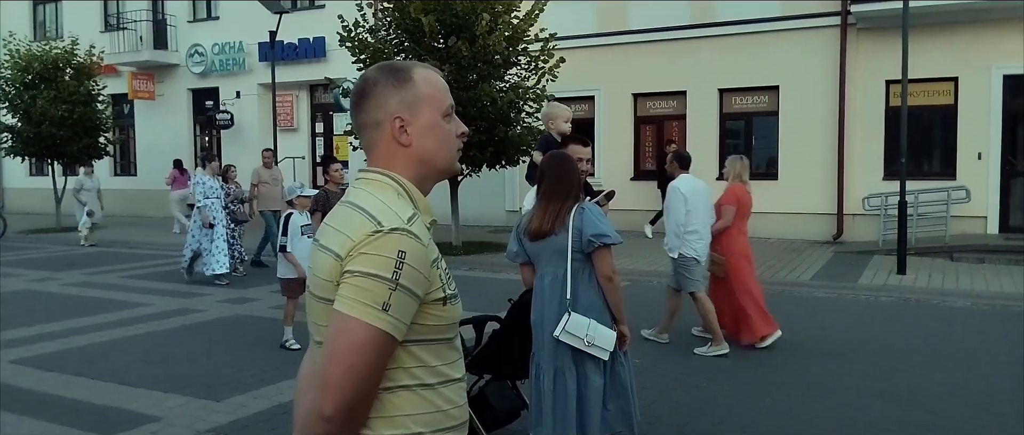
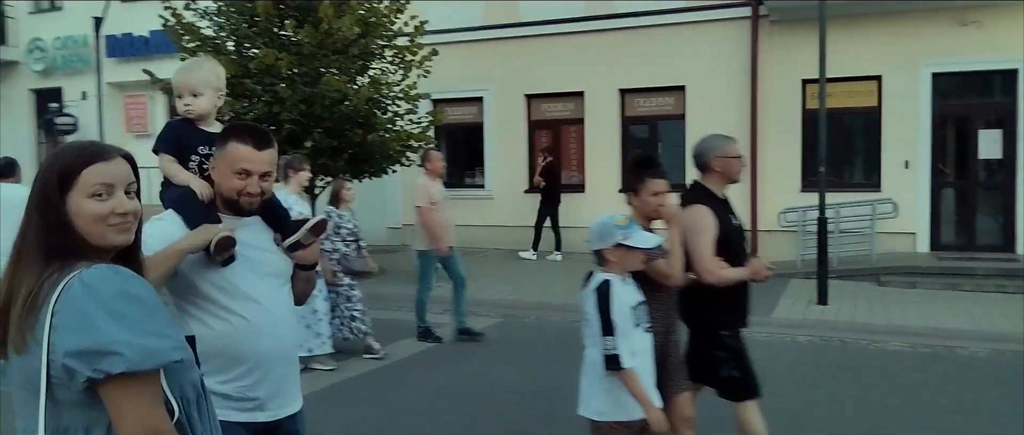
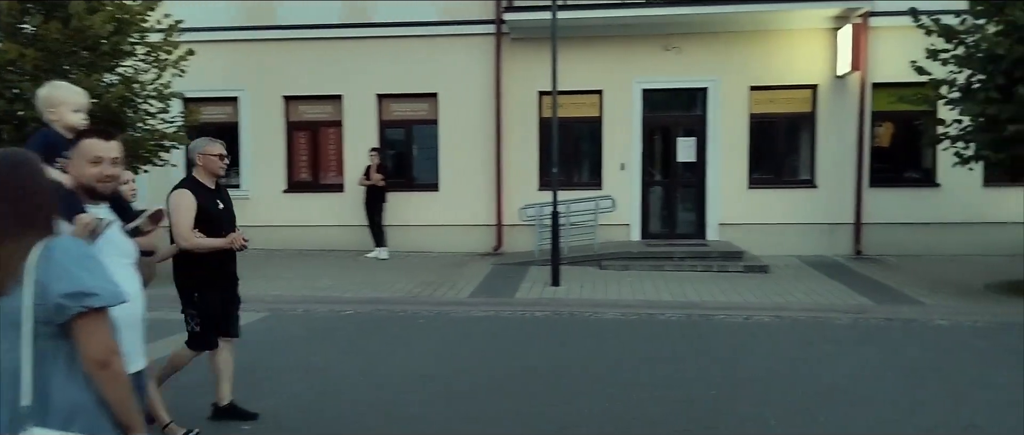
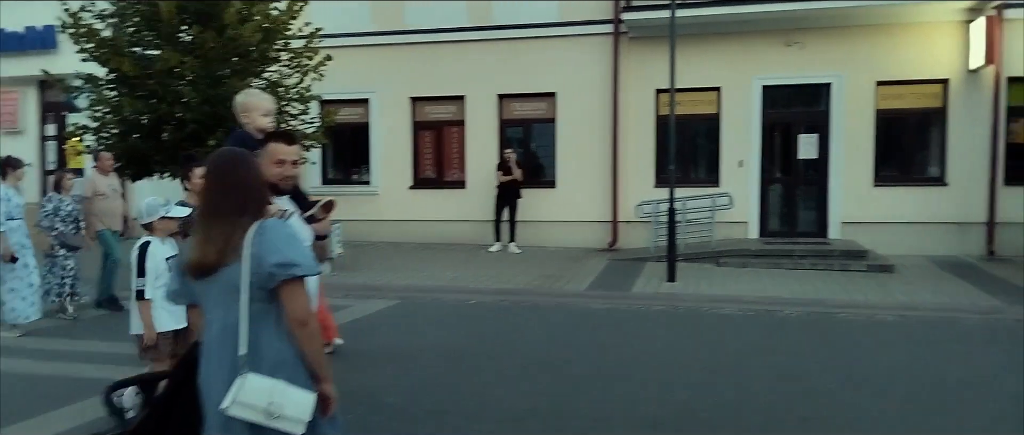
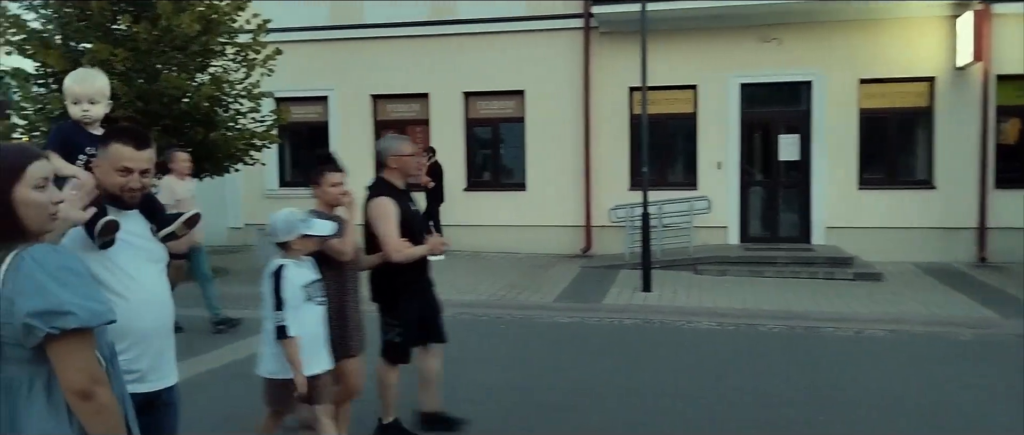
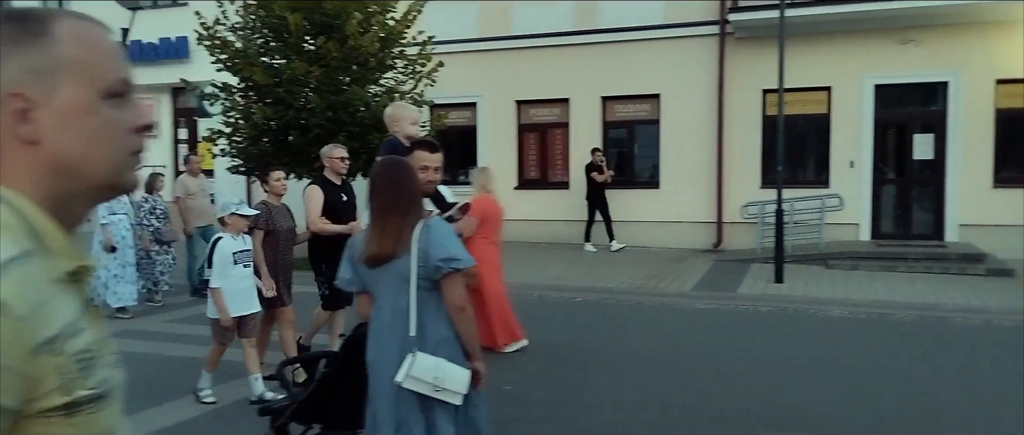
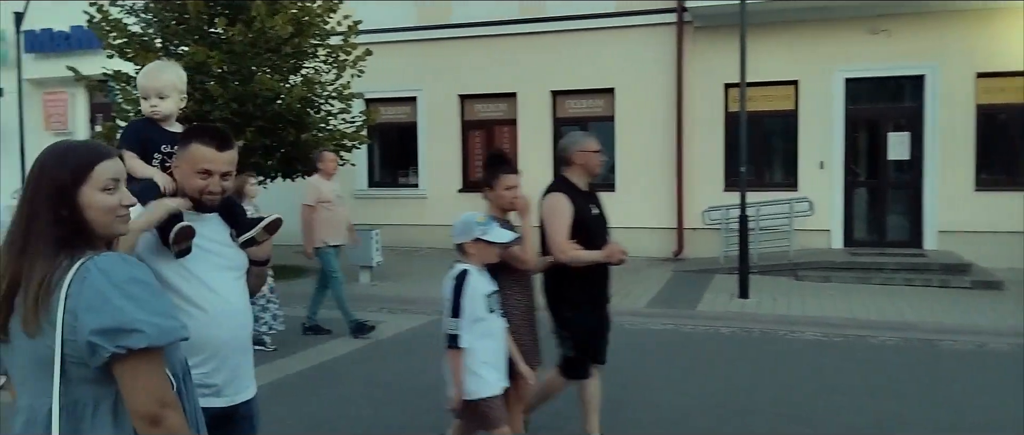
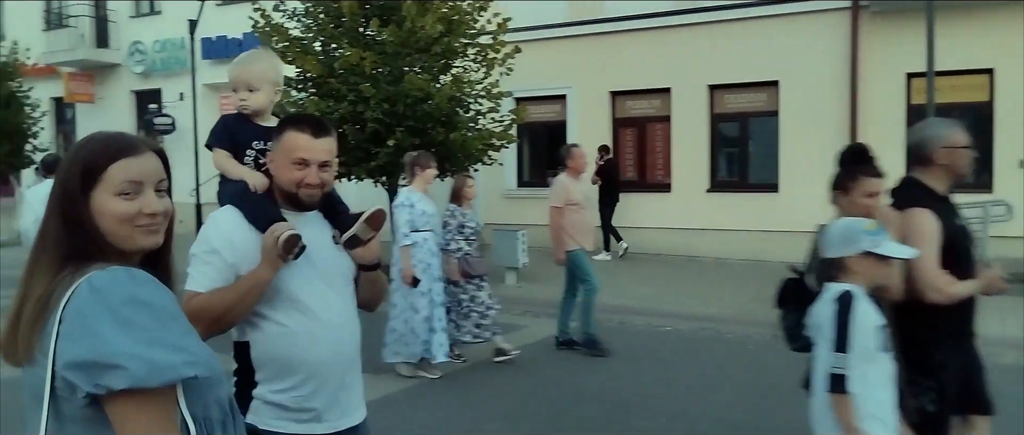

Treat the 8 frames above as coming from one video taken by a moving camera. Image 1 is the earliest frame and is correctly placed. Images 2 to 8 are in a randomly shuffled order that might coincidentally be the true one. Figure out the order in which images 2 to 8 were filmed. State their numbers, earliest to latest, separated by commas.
6, 4, 3, 5, 7, 2, 8
